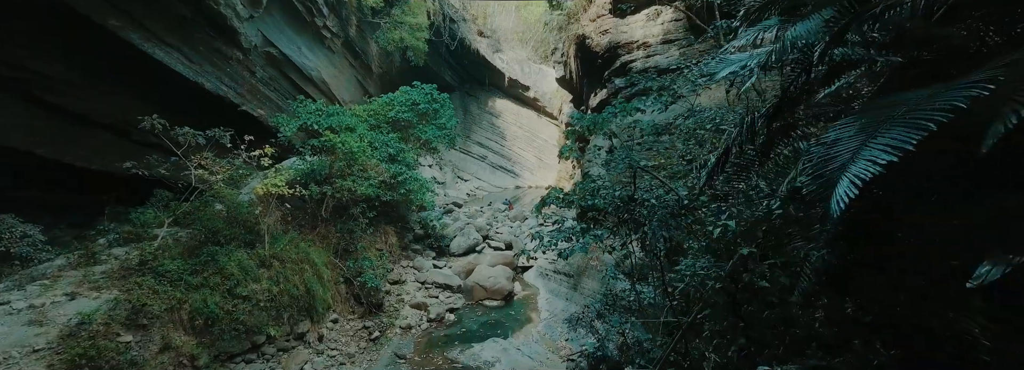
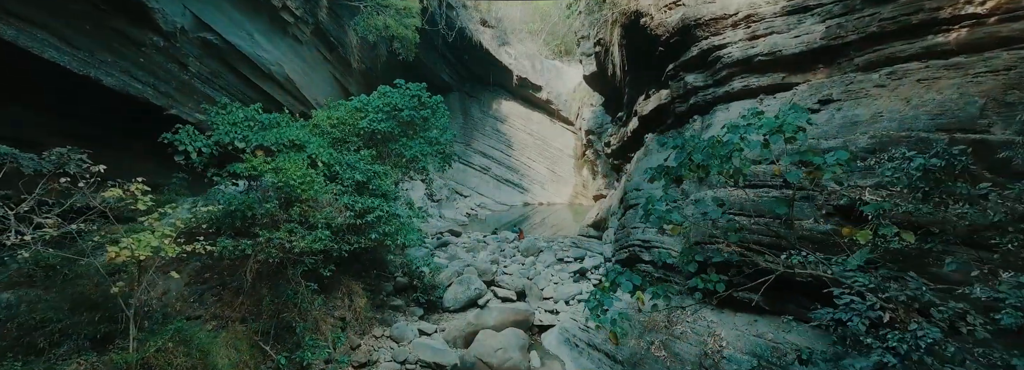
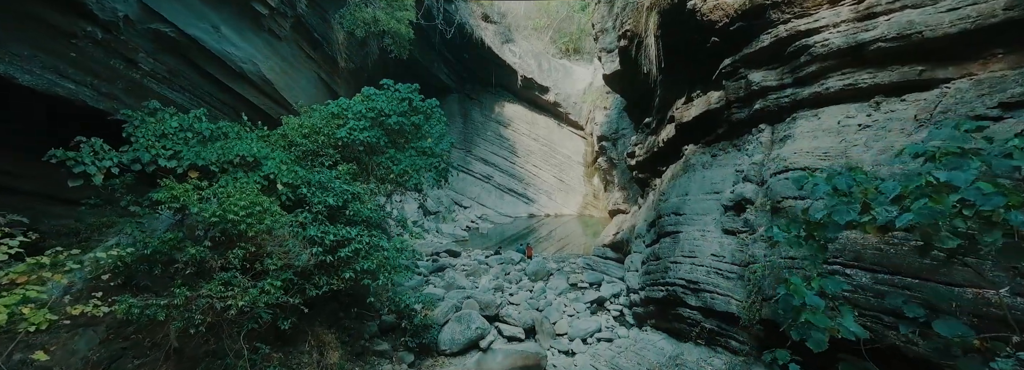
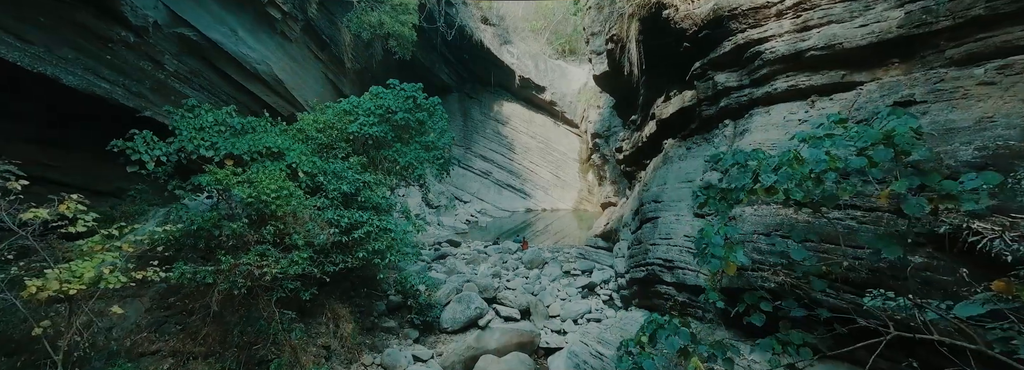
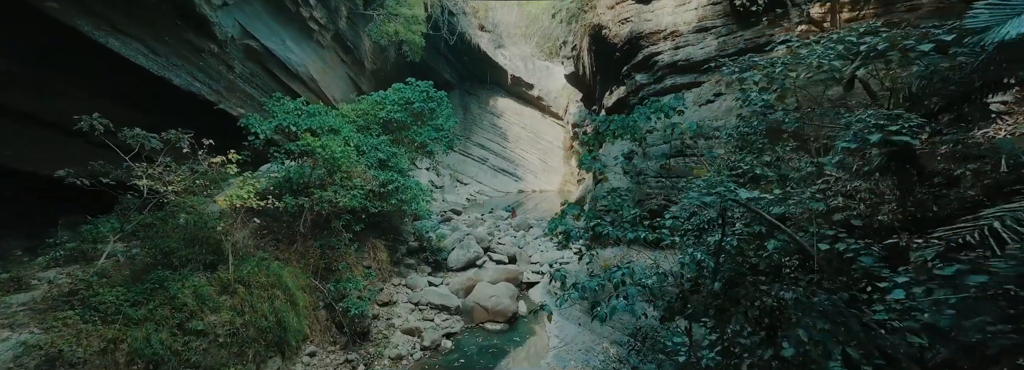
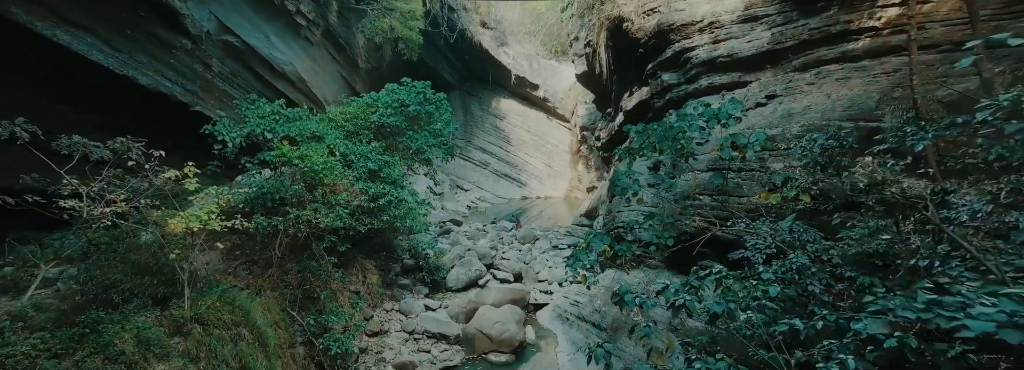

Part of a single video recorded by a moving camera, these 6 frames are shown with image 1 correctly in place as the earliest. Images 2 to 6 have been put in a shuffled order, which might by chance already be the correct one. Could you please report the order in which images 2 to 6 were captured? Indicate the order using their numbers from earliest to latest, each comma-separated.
5, 6, 2, 4, 3
